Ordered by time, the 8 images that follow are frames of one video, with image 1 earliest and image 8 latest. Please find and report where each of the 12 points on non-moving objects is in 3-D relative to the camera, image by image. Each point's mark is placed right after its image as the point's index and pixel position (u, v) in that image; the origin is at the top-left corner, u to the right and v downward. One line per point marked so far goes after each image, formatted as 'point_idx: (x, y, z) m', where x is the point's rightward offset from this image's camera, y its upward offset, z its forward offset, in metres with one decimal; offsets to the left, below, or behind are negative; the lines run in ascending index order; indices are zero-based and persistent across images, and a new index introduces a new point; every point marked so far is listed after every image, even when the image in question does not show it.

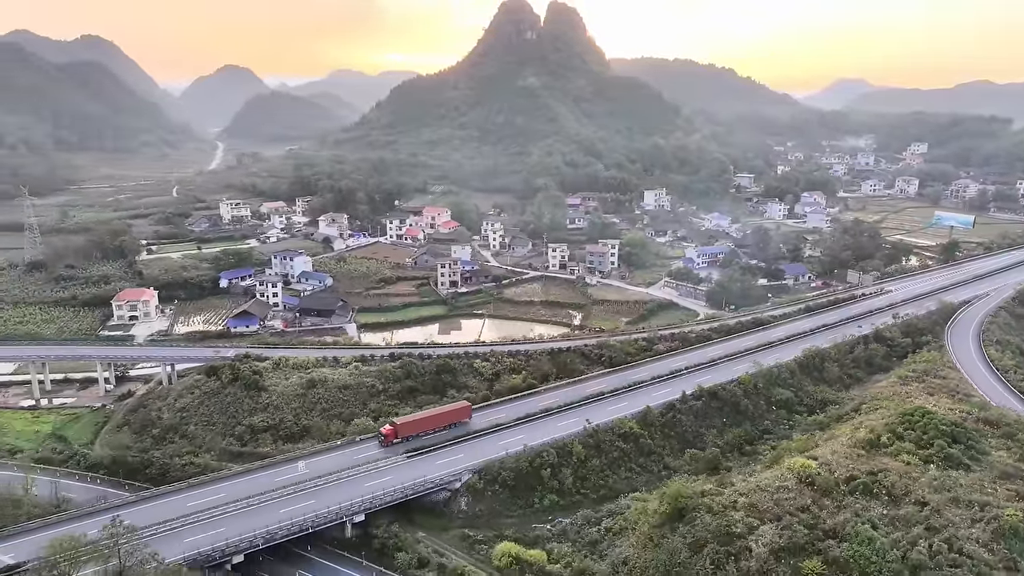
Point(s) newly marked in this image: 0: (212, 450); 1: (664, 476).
0: (-8.4, -4.4, +19.6) m
1: (+4.1, -5.1, +19.2) m
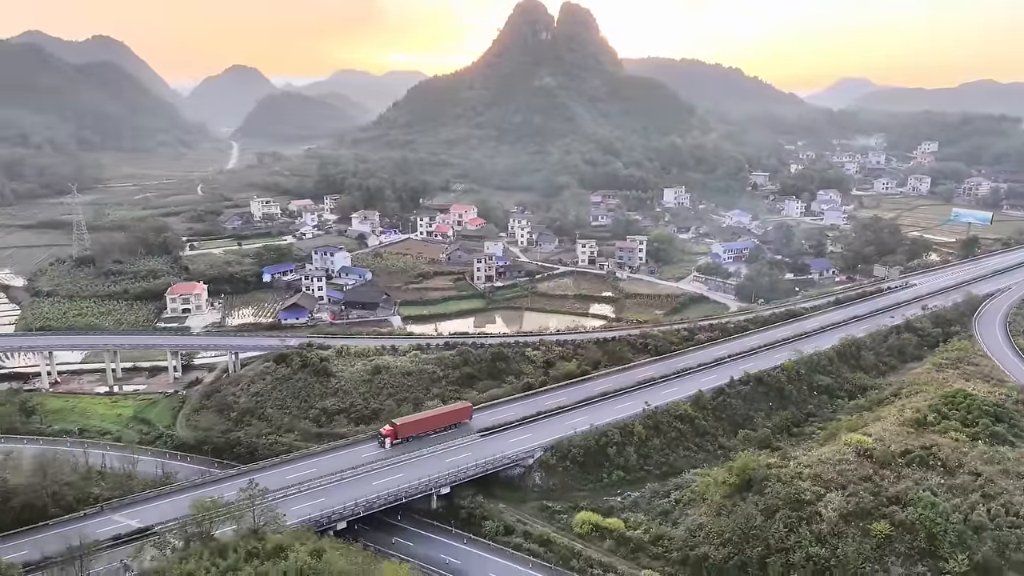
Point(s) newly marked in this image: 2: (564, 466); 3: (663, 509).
0: (-6.5, -4.1, +20.8) m
1: (+6.0, -4.8, +20.3) m
2: (+1.4, -4.7, +18.5) m
3: (+3.6, -5.3, +16.7) m
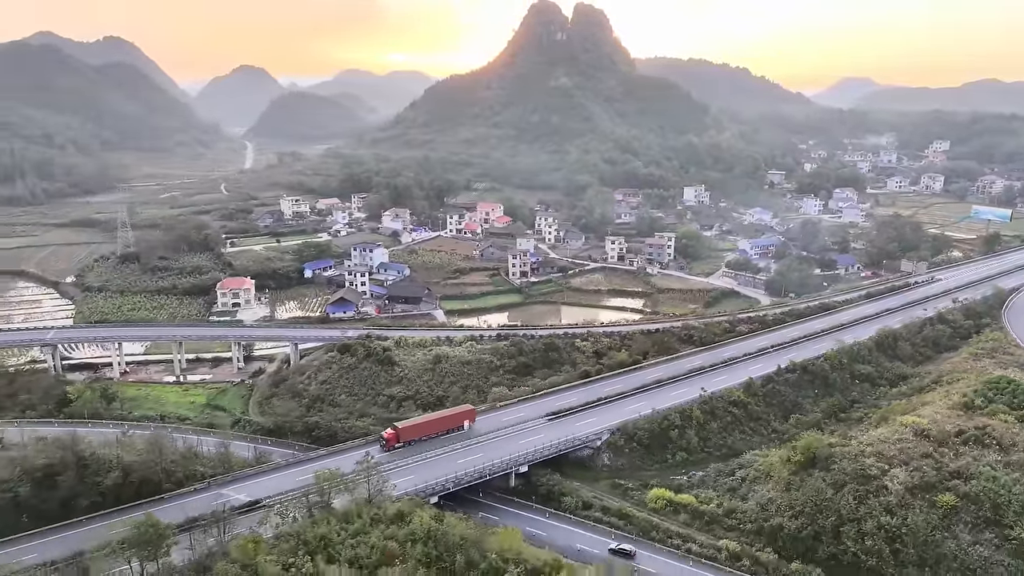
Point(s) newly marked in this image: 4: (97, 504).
0: (-4.6, -3.9, +21.8) m
1: (+7.9, -4.5, +21.3) m
2: (+3.3, -4.4, +19.5) m
3: (+5.5, -5.0, +17.7) m
4: (-8.9, -4.6, +15.1) m
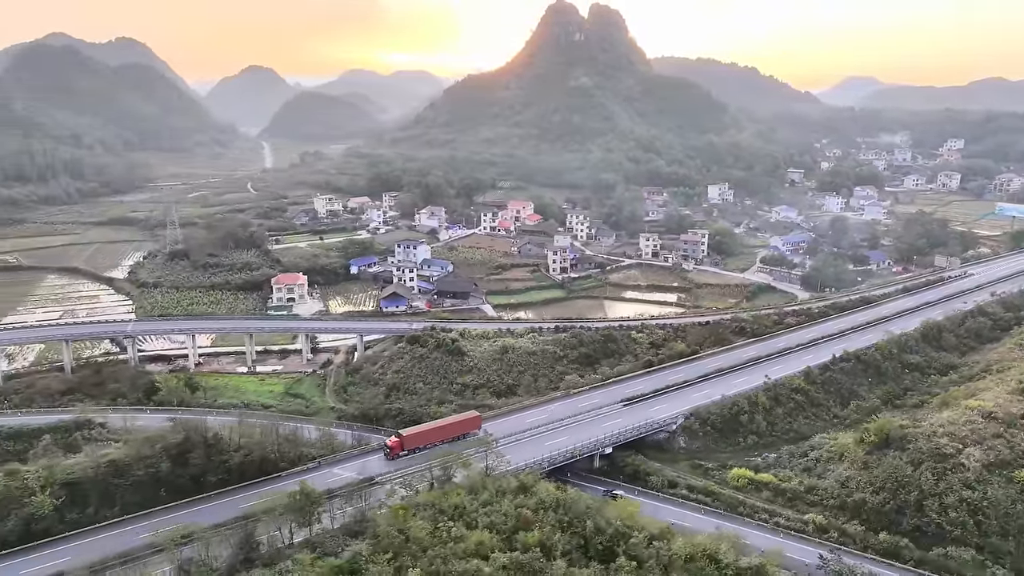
0: (-2.3, -3.6, +22.8) m
1: (+10.2, -4.3, +22.3) m
2: (+5.6, -4.2, +20.5) m
3: (+7.8, -4.7, +18.7) m
4: (-6.6, -4.4, +16.1) m
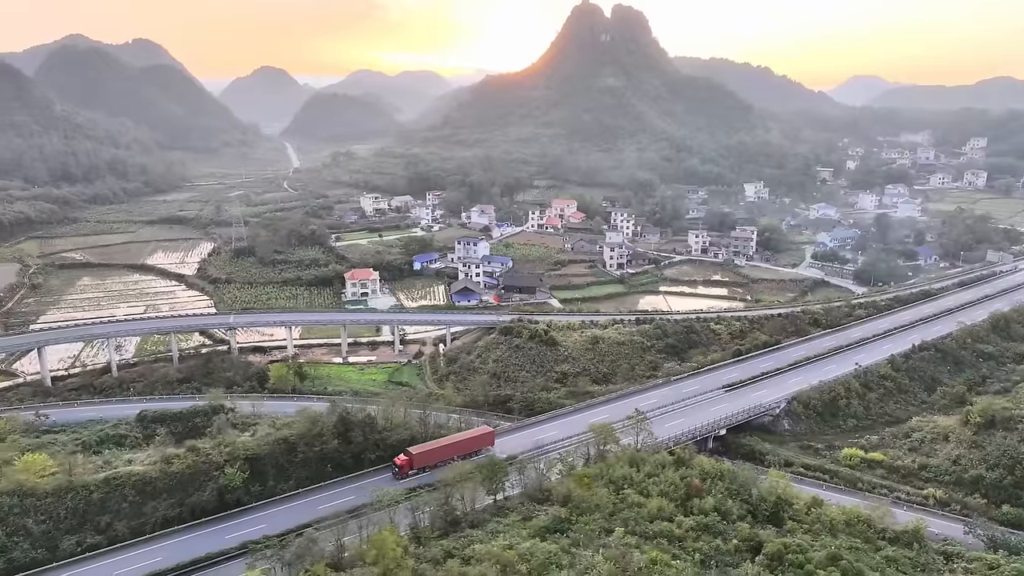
0: (+1.1, -3.4, +23.9) m
1: (+13.7, -4.0, +23.3) m
2: (+9.0, -3.9, +21.5) m
3: (+11.2, -4.5, +19.7) m
4: (-3.2, -4.1, +17.2) m
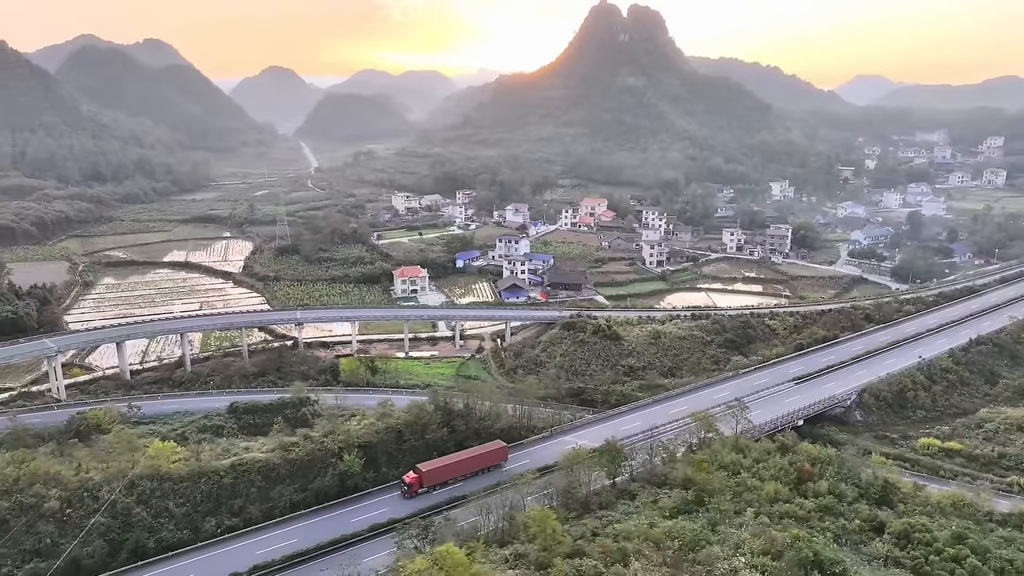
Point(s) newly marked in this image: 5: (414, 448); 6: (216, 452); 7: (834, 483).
0: (+3.6, -3.2, +24.5) m
1: (+16.1, -3.8, +23.9) m
2: (+11.5, -3.7, +22.1) m
3: (+13.7, -4.3, +20.3) m
4: (-0.7, -4.0, +17.8) m
5: (-2.3, -3.9, +17.1) m
6: (-6.8, -3.8, +16.1) m
7: (+6.5, -4.0, +14.3) m
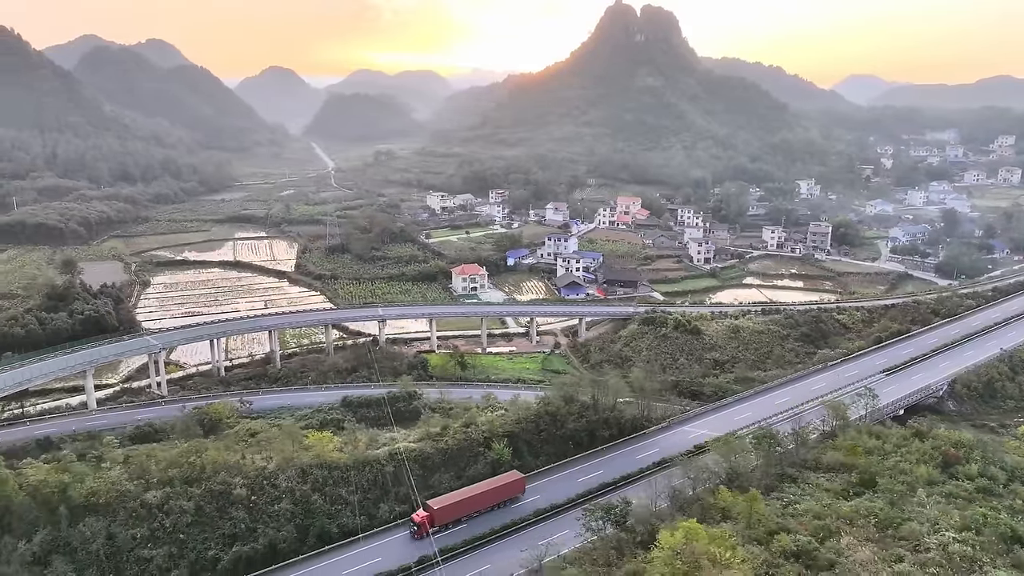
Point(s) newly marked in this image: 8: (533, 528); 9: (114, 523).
0: (+6.9, -3.0, +25.0) m
1: (+19.4, -3.6, +24.5) m
2: (+14.8, -3.5, +22.7) m
3: (+17.0, -4.1, +21.0) m
4: (+2.6, -3.8, +18.3) m
5: (+1.0, -3.7, +17.6) m
6: (-3.4, -3.6, +16.6) m
7: (+9.9, -3.8, +14.9) m
8: (+0.5, -4.8, +14.2) m
9: (-7.1, -4.2, +12.6) m
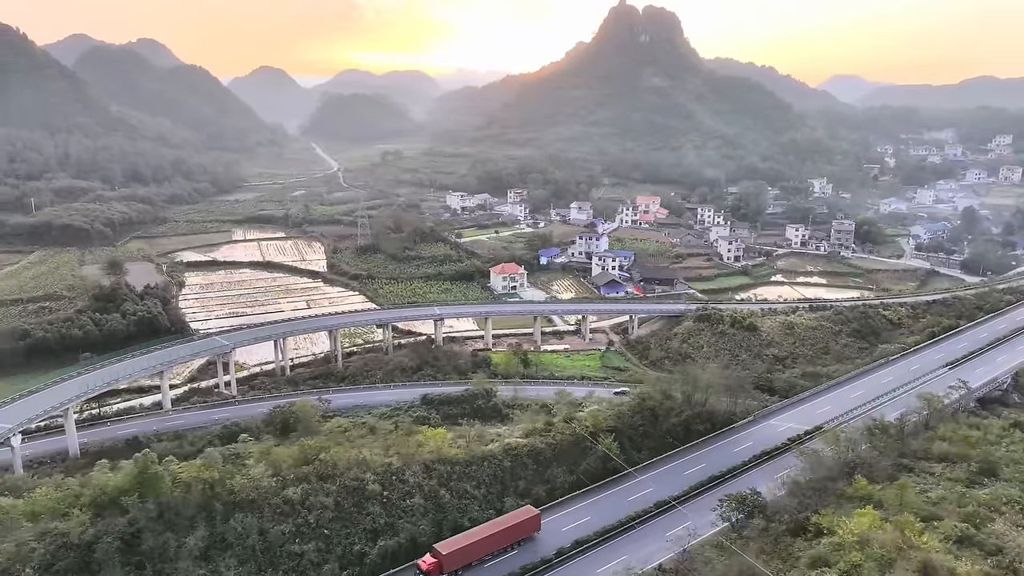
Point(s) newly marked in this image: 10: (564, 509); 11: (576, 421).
0: (+9.2, -2.9, +25.4) m
1: (+21.8, -3.4, +25.1) m
2: (+17.2, -3.3, +23.2) m
3: (+19.5, -3.9, +21.5) m
4: (+5.1, -3.7, +18.5) m
5: (+3.6, -3.6, +17.8) m
6: (-0.9, -3.6, +16.7) m
7: (+12.5, -3.6, +15.3) m
8: (+3.1, -4.7, +14.4) m
9: (-4.5, -4.2, +12.7) m
10: (+1.2, -4.7, +15.0) m
11: (+1.6, -3.3, +17.6) m
